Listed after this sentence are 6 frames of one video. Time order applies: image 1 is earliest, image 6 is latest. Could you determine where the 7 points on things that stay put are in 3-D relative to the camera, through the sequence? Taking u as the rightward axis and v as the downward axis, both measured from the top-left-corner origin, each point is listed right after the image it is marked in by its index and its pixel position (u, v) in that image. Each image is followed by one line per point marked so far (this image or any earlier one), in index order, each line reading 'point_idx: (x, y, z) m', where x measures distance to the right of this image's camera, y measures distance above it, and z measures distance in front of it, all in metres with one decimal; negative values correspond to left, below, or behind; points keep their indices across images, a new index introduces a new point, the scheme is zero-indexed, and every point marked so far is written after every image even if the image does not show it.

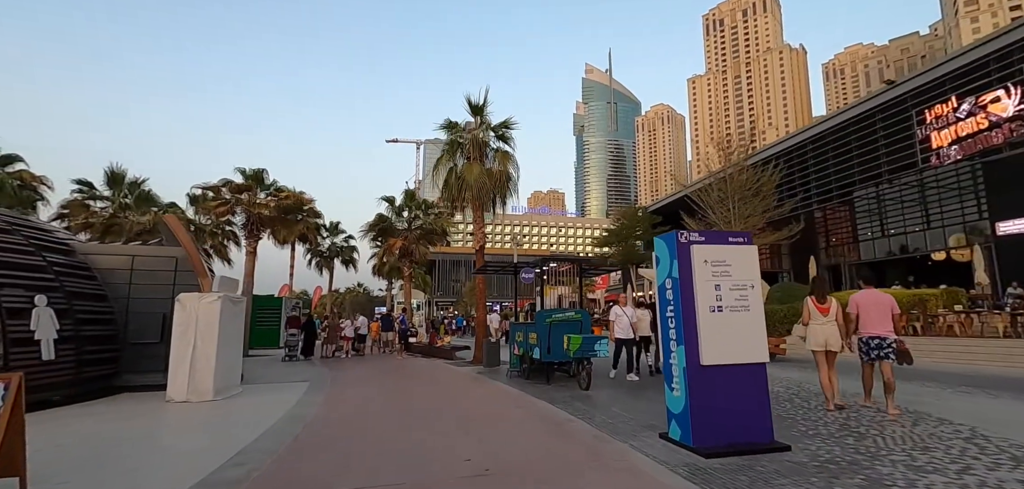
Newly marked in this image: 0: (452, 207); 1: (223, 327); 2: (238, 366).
0: (-2.2, +1.4, +17.6) m
1: (-5.7, -1.6, +9.7) m
2: (-5.9, -2.6, +10.5) m
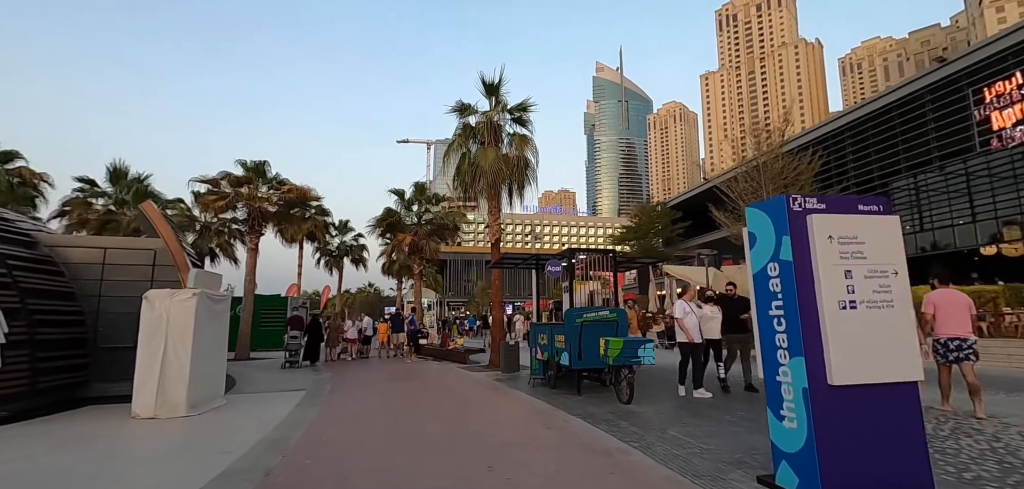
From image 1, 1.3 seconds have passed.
0: (-1.5, +1.6, +16.1) m
1: (-5.3, -1.4, +8.3) m
2: (-5.4, -2.4, +9.1) m
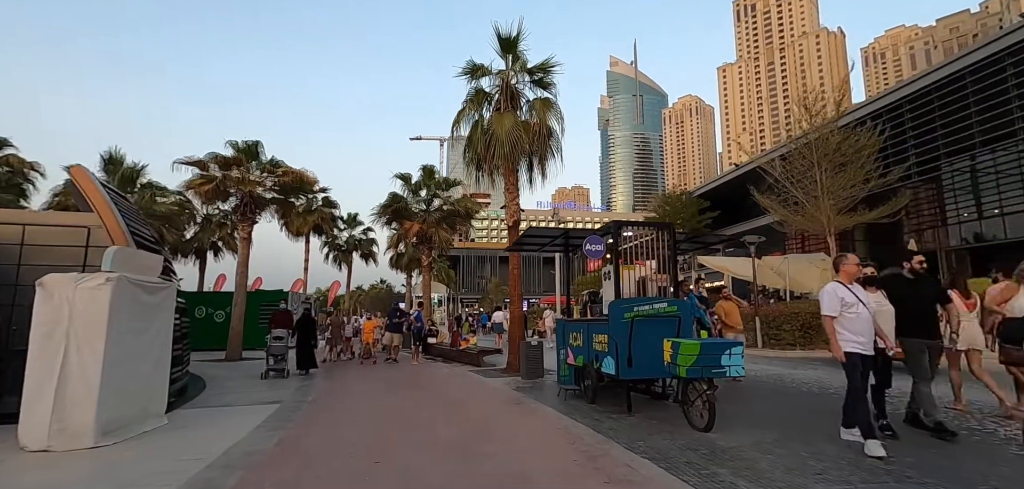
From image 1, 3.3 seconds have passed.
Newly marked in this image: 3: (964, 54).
0: (-1.0, +2.0, +13.9) m
1: (-4.9, -1.0, +6.1) m
2: (-5.0, -2.0, +7.0) m
3: (+18.1, +7.6, +19.7) m
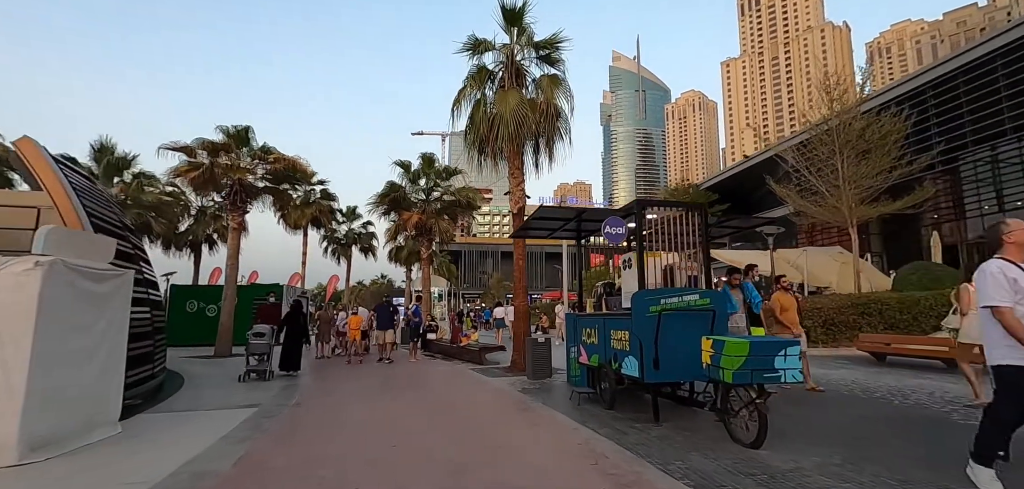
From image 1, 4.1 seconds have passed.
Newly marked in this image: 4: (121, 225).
0: (-0.9, +2.3, +12.9) m
1: (-4.8, -0.8, +5.2) m
2: (-5.0, -1.8, +6.0) m
3: (+18.3, +7.9, +18.6) m
4: (-7.5, +0.4, +9.4) m
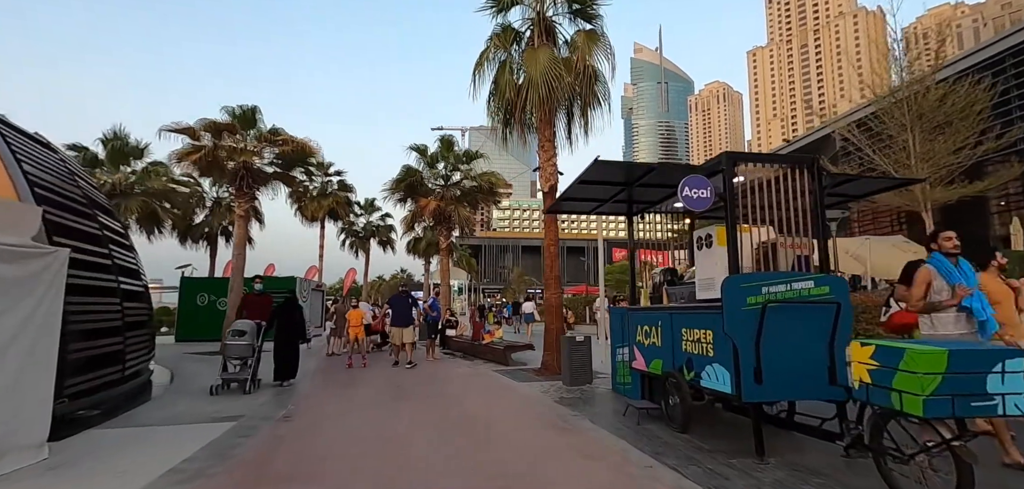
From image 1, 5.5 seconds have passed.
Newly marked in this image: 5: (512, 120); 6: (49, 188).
0: (-0.2, +2.7, +11.2) m
1: (-4.4, -0.5, +3.7) m
2: (-4.5, -1.5, +4.6) m
3: (+19.2, +8.4, +16.2) m
4: (-6.9, +0.7, +8.0) m
5: (0.0, +2.8, +11.0) m
6: (-6.6, +0.8, +7.1) m
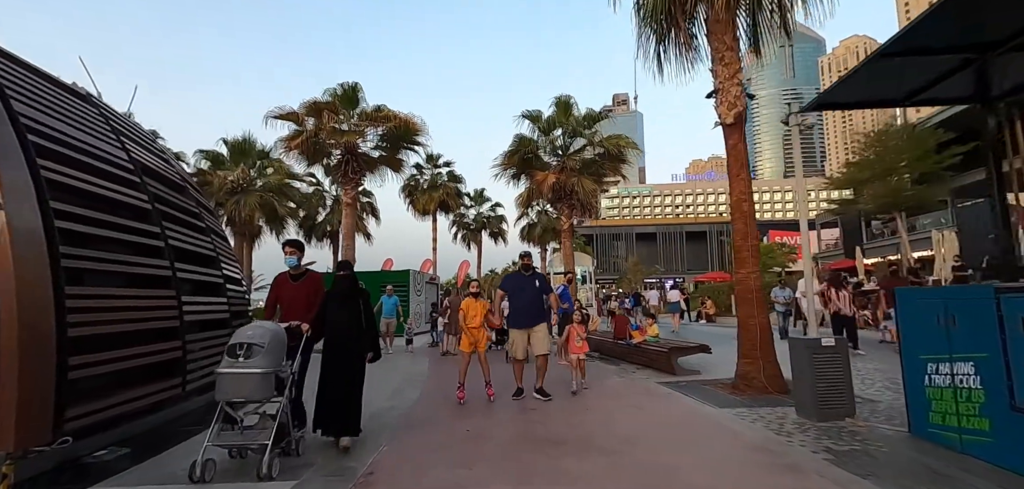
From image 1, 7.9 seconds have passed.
0: (+2.4, +3.3, +7.9) m
1: (-3.2, -0.2, +1.5) m
2: (-3.1, -1.2, +2.4) m
3: (+22.1, +9.9, +8.5) m
4: (-4.8, +1.0, +6.3) m
5: (+2.5, +3.4, +7.7) m
6: (-4.7, +1.1, +5.3) m
